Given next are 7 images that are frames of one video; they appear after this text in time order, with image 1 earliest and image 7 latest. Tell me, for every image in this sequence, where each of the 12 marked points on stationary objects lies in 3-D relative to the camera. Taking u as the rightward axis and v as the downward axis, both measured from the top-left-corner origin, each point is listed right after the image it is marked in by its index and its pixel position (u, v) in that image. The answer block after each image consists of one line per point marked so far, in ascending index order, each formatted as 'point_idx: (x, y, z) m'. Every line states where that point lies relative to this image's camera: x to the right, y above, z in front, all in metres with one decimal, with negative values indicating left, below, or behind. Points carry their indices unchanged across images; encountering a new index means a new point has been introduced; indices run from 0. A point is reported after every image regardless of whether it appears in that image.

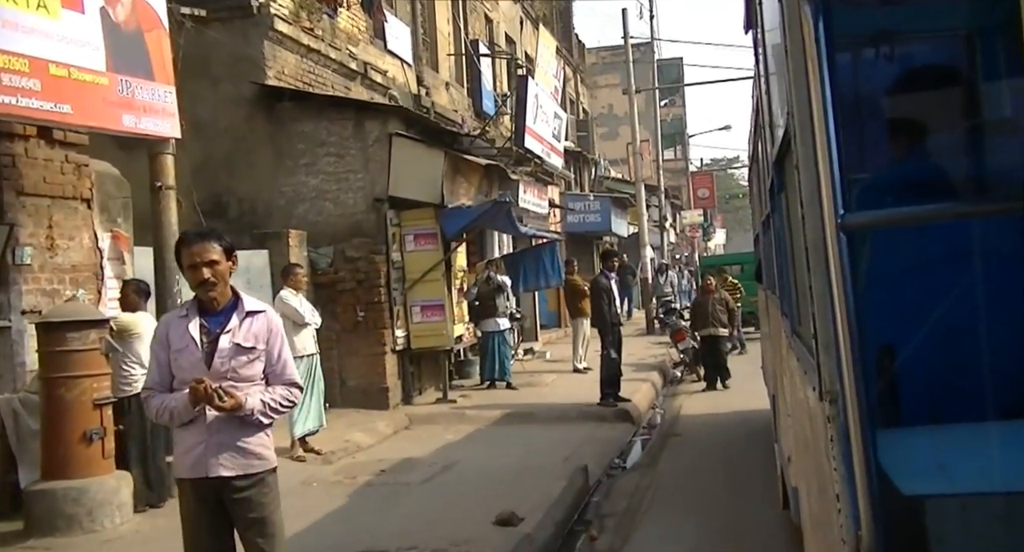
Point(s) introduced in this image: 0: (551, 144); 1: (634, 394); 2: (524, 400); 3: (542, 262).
0: (+0.5, +1.8, +15.7) m
1: (+1.3, -1.3, +12.5) m
2: (+0.1, -1.2, +11.0) m
3: (+0.3, +0.1, +13.2) m
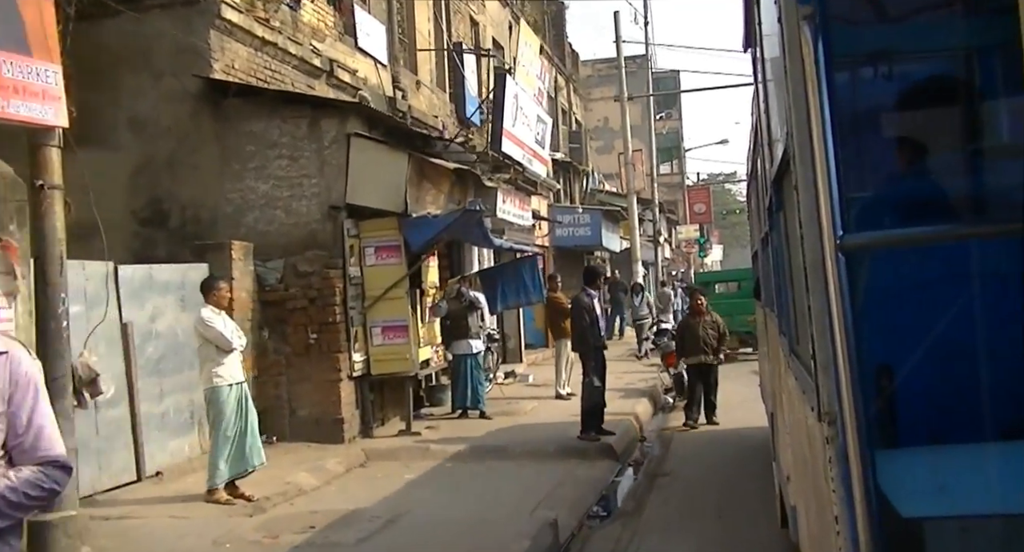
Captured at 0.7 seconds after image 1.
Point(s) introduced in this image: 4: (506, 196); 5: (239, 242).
0: (+0.3, +1.6, +14.6) m
1: (+1.0, -1.5, +11.4) m
2: (-0.2, -1.3, +9.9) m
3: (+0.1, 0.0, +12.1) m
4: (-0.2, +1.0, +13.7) m
5: (-2.5, +0.3, +10.2) m
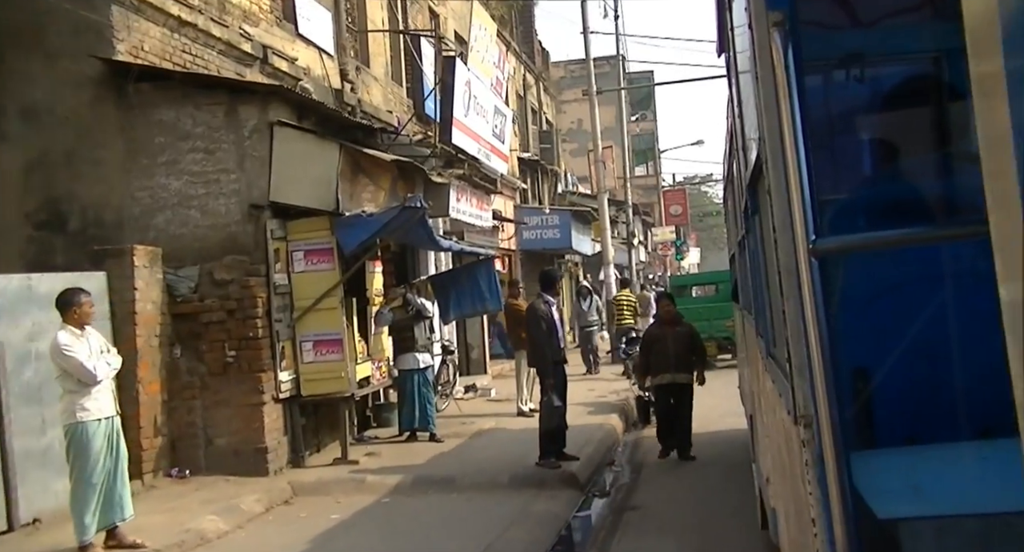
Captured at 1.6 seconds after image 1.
0: (-0.2, +1.5, +13.5) m
1: (+0.6, -1.5, +10.3) m
2: (-0.5, -1.4, +8.8) m
3: (-0.3, -0.1, +11.0) m
4: (-0.6, +0.9, +12.6) m
5: (-2.9, +0.2, +9.1) m
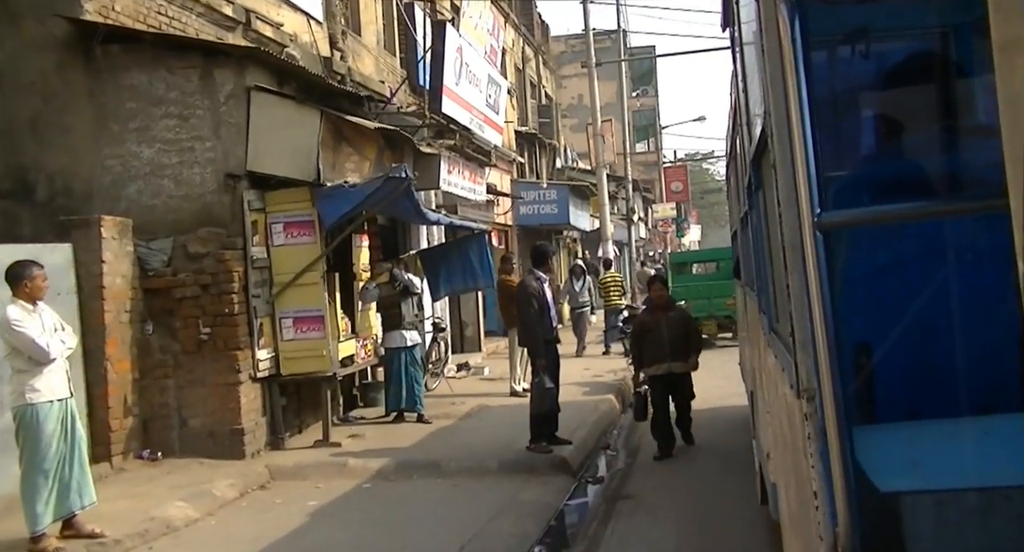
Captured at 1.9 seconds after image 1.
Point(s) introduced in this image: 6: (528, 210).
0: (-0.3, +1.8, +13.1) m
1: (+0.5, -1.3, +10.0) m
2: (-0.6, -1.2, +8.4) m
3: (-0.4, +0.1, +10.6) m
4: (-0.7, +1.2, +12.2) m
5: (-2.9, +0.4, +8.7) m
6: (+0.3, +1.1, +18.8) m
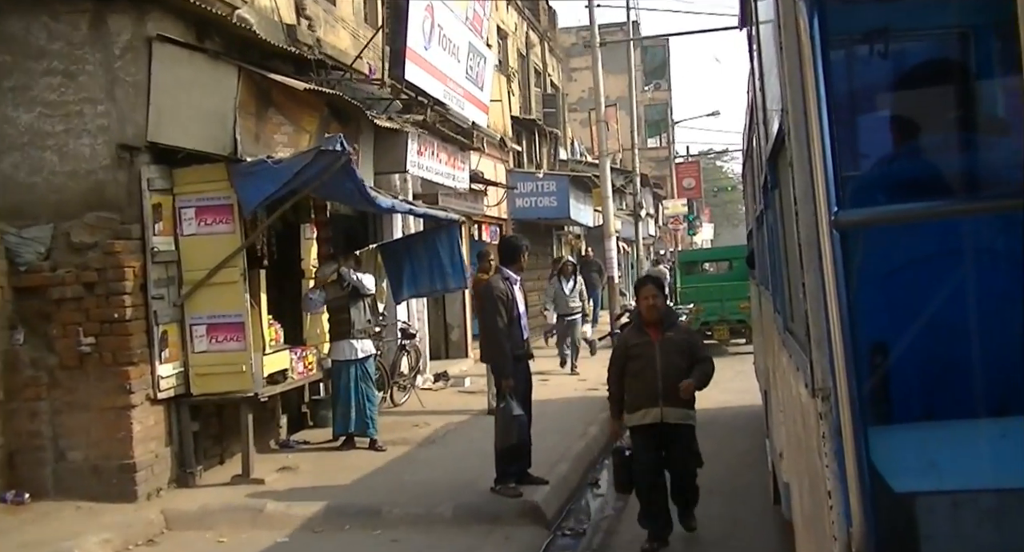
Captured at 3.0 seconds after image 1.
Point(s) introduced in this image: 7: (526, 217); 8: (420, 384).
0: (-0.4, +1.8, +11.6) m
1: (+0.4, -1.3, +8.4) m
2: (-0.8, -1.2, +6.9) m
3: (-0.6, +0.2, +9.1) m
4: (-0.8, +1.2, +10.6) m
5: (-3.1, +0.5, +7.1) m
6: (+0.2, +1.1, +17.2) m
7: (+0.2, +0.9, +17.3) m
8: (-0.9, -1.0, +11.4) m
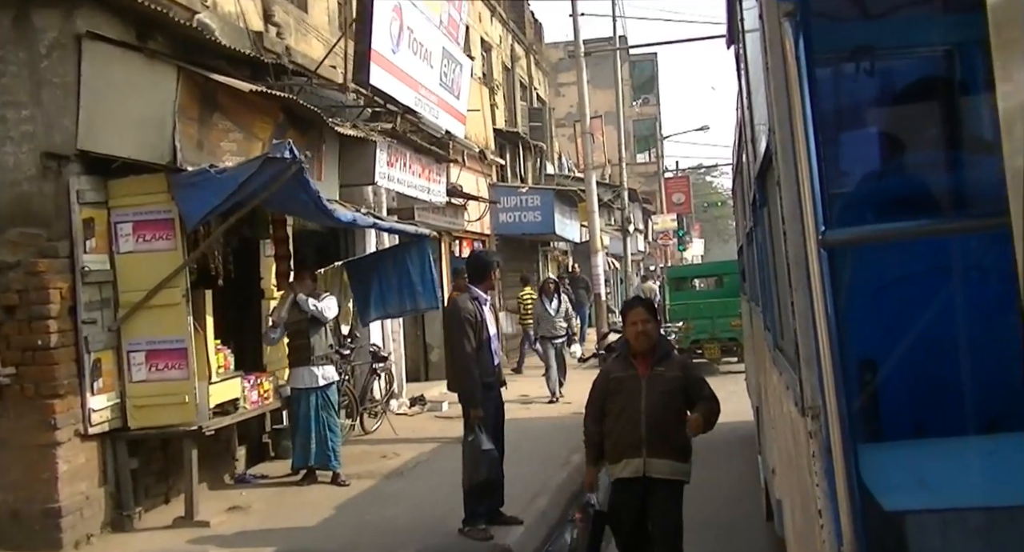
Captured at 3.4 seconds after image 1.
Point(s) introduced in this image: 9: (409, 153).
0: (-0.6, +1.7, +11.0) m
1: (+0.2, -1.4, +7.8) m
2: (-1.0, -1.3, +6.3) m
3: (-0.7, 0.0, +8.5) m
4: (-1.0, +1.0, +10.1) m
5: (-3.3, +0.3, +6.5) m
6: (-0.1, +0.8, +16.7) m
7: (0.0, +0.6, +16.7) m
8: (-1.1, -1.2, +10.7) m
9: (-0.9, +1.1, +10.5) m
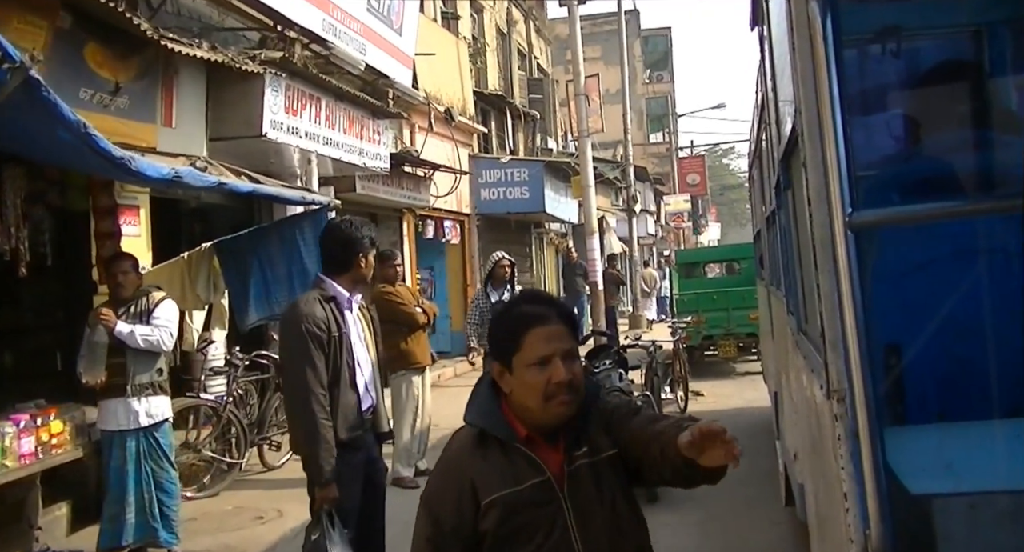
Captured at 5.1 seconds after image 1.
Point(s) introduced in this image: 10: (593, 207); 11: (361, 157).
0: (-0.9, +1.8, +8.6) m
1: (-0.1, -1.4, +5.5) m
2: (-1.3, -1.2, +4.0) m
3: (-1.1, +0.1, +6.2) m
4: (-1.3, +1.1, +7.7) m
5: (-3.6, +0.4, +4.2) m
6: (-0.3, +1.0, +14.3) m
7: (-0.3, +0.8, +14.3) m
8: (-1.4, -1.1, +8.4) m
9: (-1.2, +1.2, +8.2) m
10: (+1.1, +0.9, +15.2) m
11: (-1.0, +0.9, +8.8) m
